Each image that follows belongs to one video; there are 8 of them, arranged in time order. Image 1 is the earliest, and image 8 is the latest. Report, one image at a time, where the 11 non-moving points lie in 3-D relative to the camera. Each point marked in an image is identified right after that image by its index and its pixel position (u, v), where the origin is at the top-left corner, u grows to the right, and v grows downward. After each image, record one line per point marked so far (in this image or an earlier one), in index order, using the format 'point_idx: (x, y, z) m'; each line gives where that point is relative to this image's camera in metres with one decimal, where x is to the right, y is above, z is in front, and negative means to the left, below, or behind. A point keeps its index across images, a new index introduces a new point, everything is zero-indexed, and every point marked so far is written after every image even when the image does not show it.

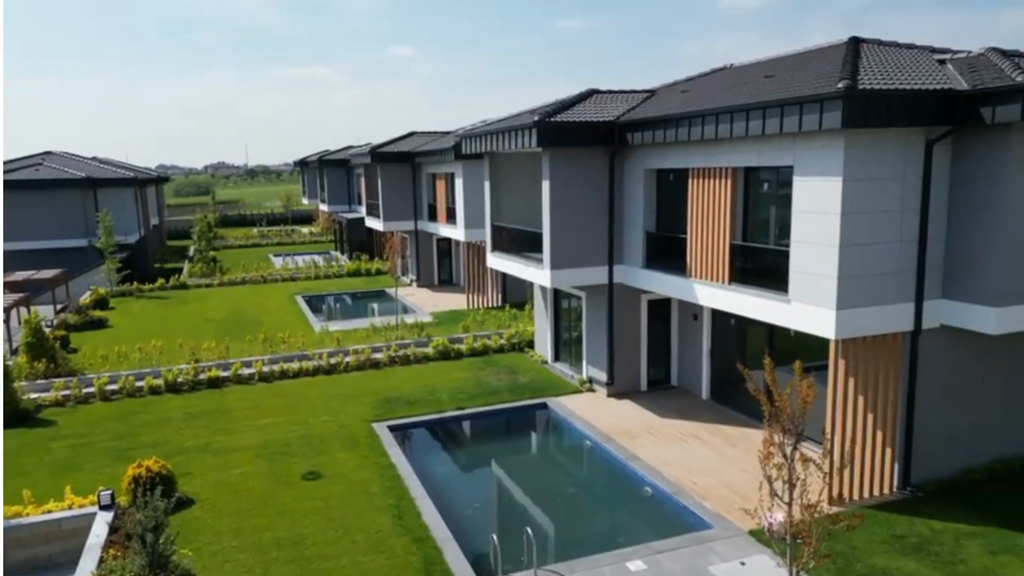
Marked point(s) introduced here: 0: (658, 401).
0: (+3.1, -2.4, +15.8) m
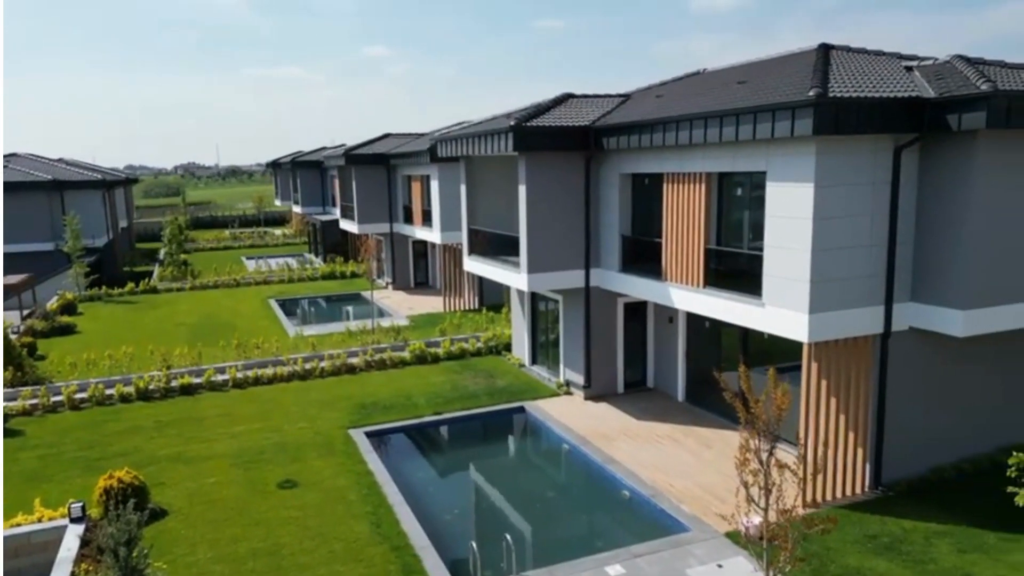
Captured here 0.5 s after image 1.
0: (+2.7, -2.5, +15.9) m
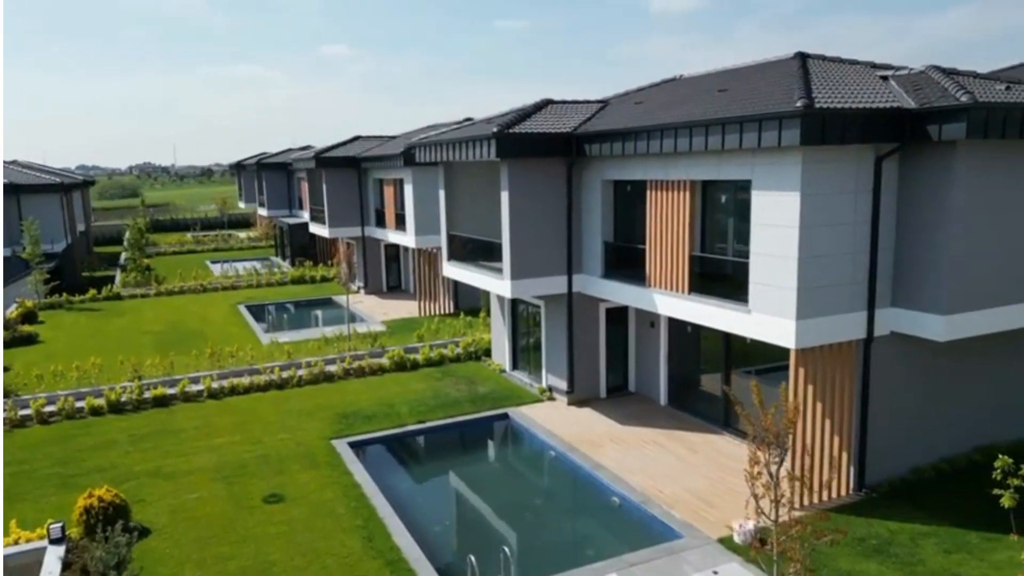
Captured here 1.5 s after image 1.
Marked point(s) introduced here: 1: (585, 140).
0: (+2.3, -2.6, +16.0) m
1: (+1.5, +3.0, +14.7) m
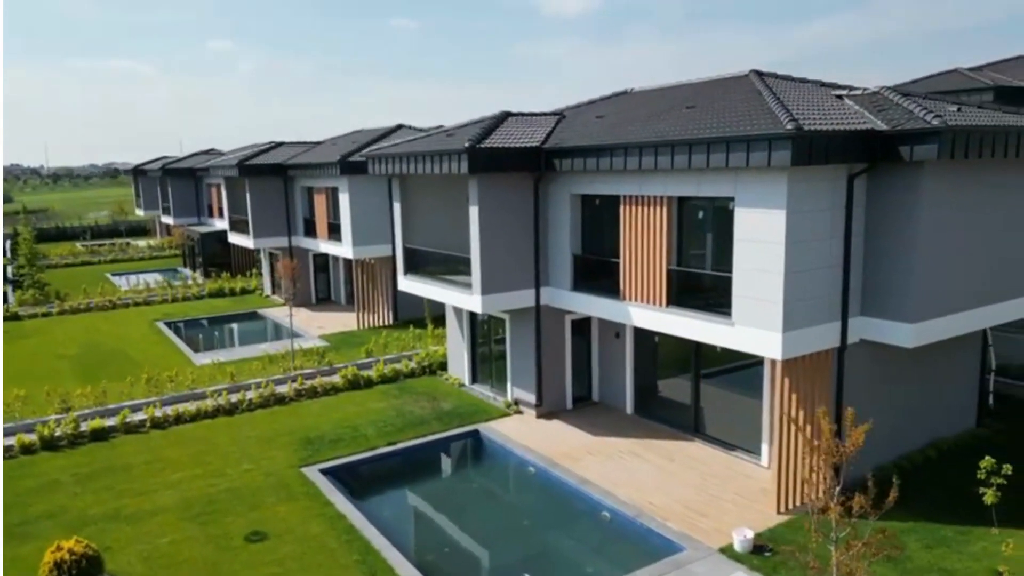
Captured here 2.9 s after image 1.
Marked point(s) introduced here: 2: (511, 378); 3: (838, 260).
0: (+1.6, -2.9, +16.1) m
1: (+0.9, +2.7, +14.8) m
2: (0.0, -2.1, +16.9) m
3: (+5.1, +0.4, +11.6) m
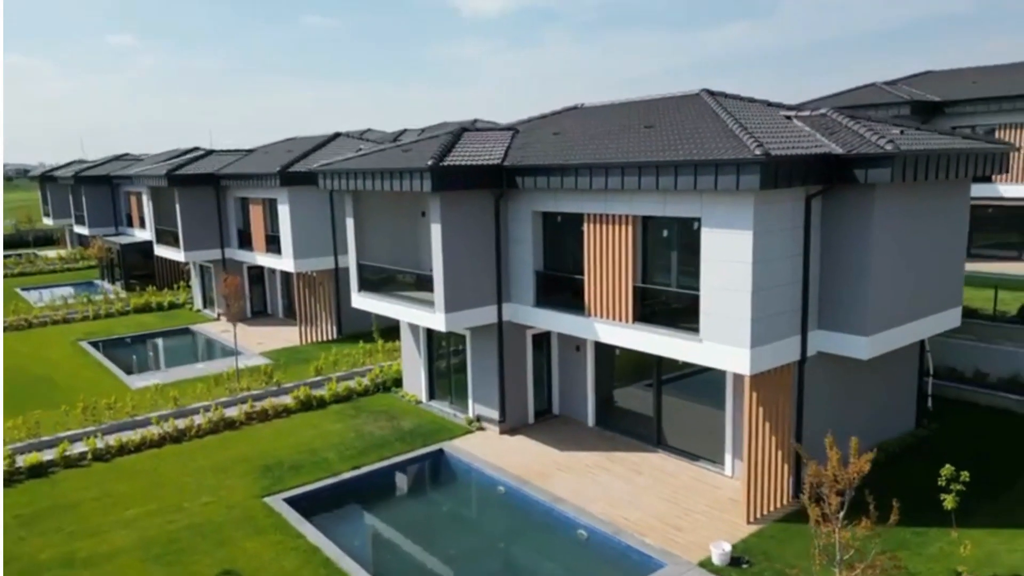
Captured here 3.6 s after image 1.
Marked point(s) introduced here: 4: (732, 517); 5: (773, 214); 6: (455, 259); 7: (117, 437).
0: (+0.8, -3.2, +16.2) m
1: (+0.1, +2.3, +14.8) m
2: (-0.9, -2.4, +16.8) m
3: (+4.7, +0.2, +12.1) m
4: (+3.7, -3.8, +12.3) m
5: (+4.1, +1.2, +11.5) m
6: (-1.2, +0.6, +15.0) m
7: (-8.6, -3.3, +16.1) m
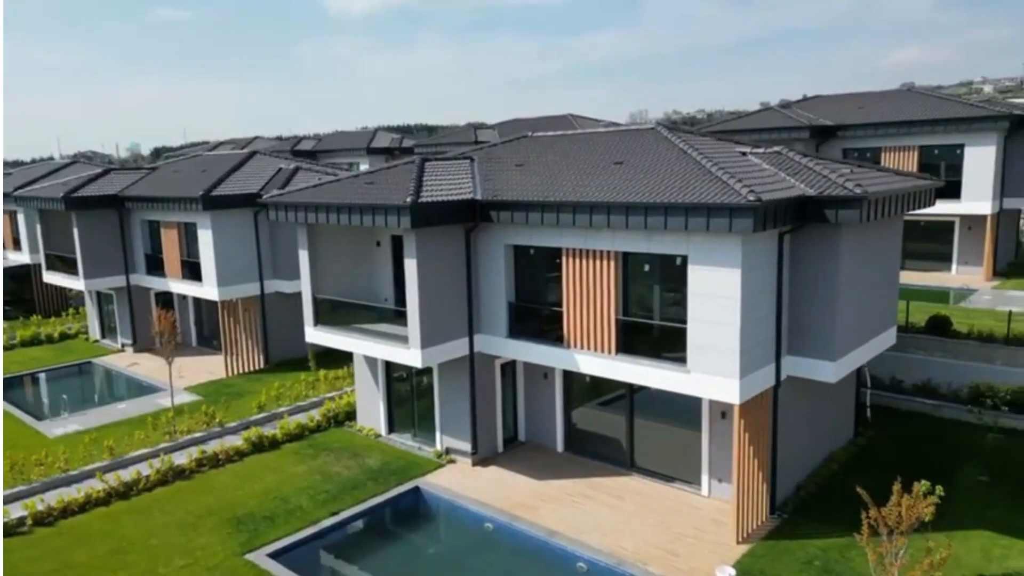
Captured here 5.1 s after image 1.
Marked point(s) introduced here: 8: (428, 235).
0: (+0.2, -3.9, +16.4) m
1: (-0.5, +1.6, +14.9) m
2: (-1.6, -3.2, +16.7) m
3: (+4.6, -0.4, +12.9) m
4: (+3.7, -4.4, +13.0) m
5: (+4.1, +0.6, +12.2) m
6: (-1.7, -0.1, +14.9) m
7: (-9.1, -4.2, +14.7) m
8: (-1.6, +1.1, +14.7) m
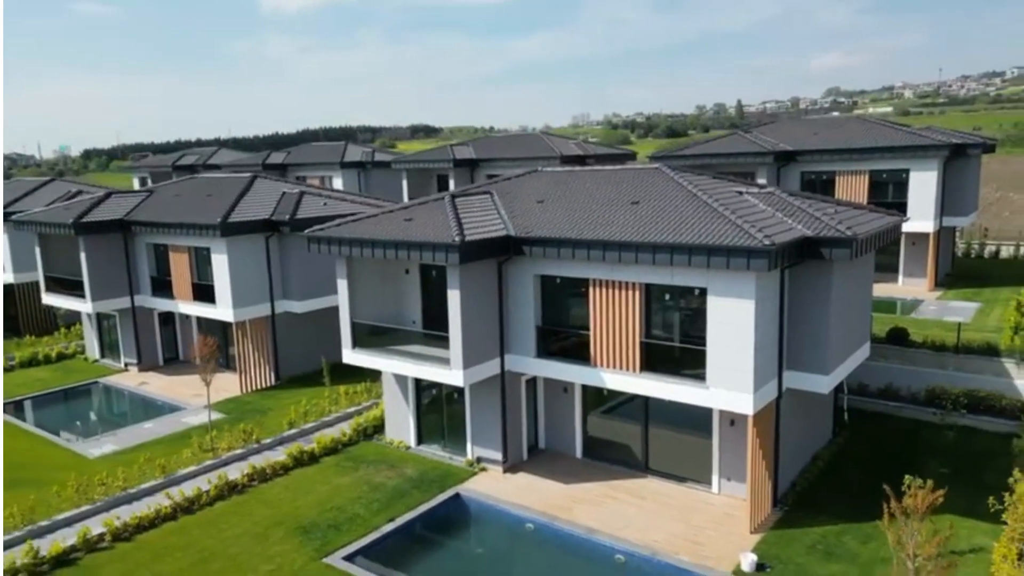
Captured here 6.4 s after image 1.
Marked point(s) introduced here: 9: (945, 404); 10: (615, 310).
0: (+0.8, -4.4, +18.2) m
1: (+0.2, +1.1, +16.7) m
2: (-1.0, -3.8, +18.4) m
3: (+5.5, -0.9, +15.2) m
4: (+4.6, -4.9, +15.1) m
5: (+5.0, +0.1, +14.4) m
6: (-1.0, -0.7, +16.6) m
7: (-8.3, -4.9, +15.8) m
8: (-0.9, +0.4, +16.4) m
9: (+11.6, -3.1, +19.7) m
10: (+2.2, -0.5, +16.1) m
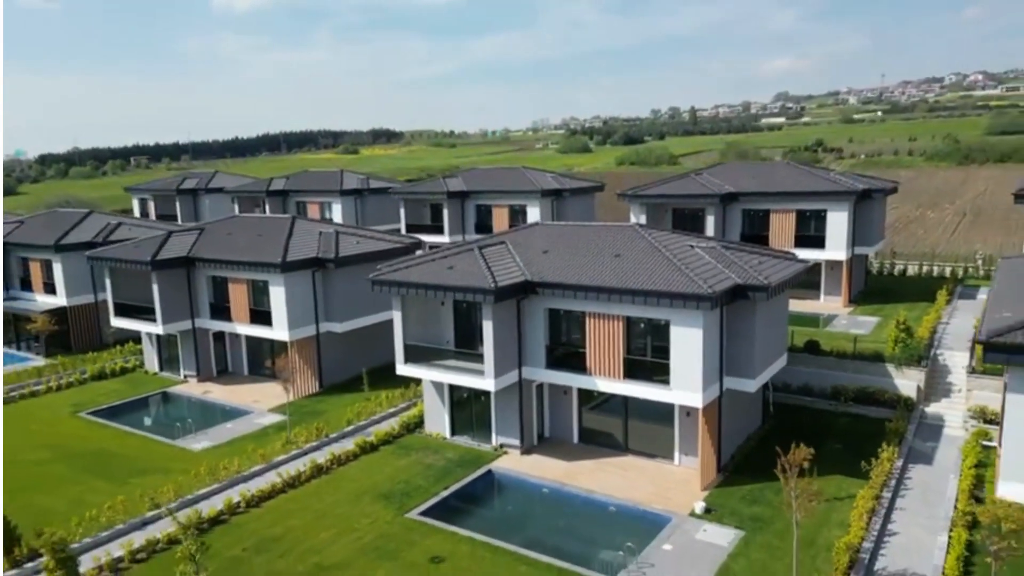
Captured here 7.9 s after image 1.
0: (+1.3, -5.4, +24.5) m
1: (+0.8, +0.1, +22.9) m
2: (-0.5, -4.7, +24.5) m
3: (+6.1, -1.8, +21.7) m
4: (+5.2, -5.9, +21.6) m
5: (+5.6, -0.8, +20.9) m
6: (-0.4, -1.7, +22.7) m
7: (-7.7, -5.9, +21.6) m
8: (-0.4, -0.5, +22.6) m
9: (+11.9, -4.0, +26.6) m
10: (+2.8, -1.4, +22.4) m
